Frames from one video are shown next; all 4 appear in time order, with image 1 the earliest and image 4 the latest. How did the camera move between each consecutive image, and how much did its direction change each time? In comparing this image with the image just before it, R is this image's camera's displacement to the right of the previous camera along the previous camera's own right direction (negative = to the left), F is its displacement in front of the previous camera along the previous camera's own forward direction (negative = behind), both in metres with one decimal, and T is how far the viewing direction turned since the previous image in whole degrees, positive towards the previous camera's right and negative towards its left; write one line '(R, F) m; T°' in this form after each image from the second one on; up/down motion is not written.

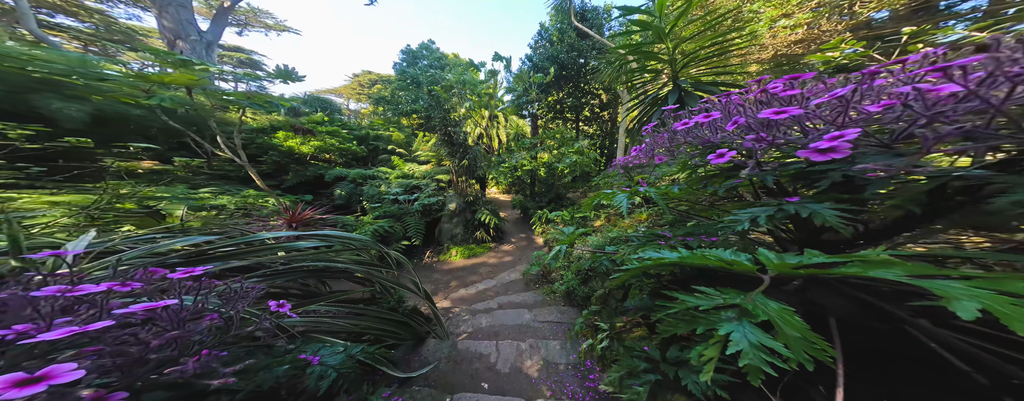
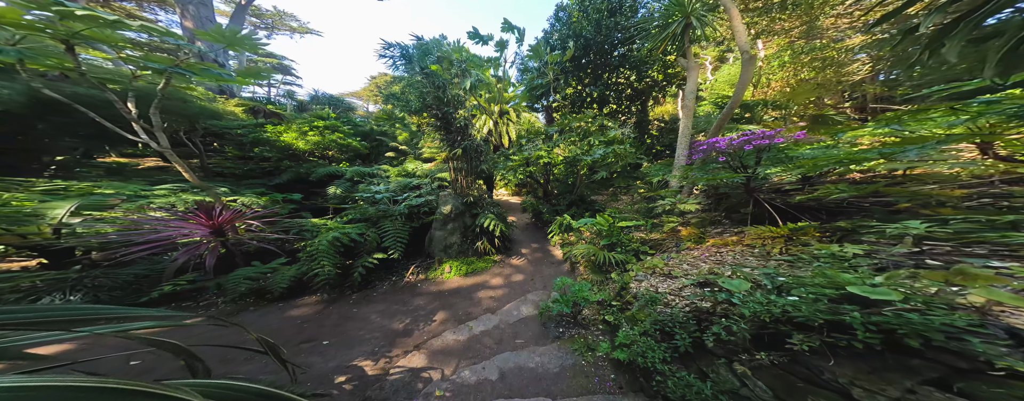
(0.0, +1.3) m; -3°
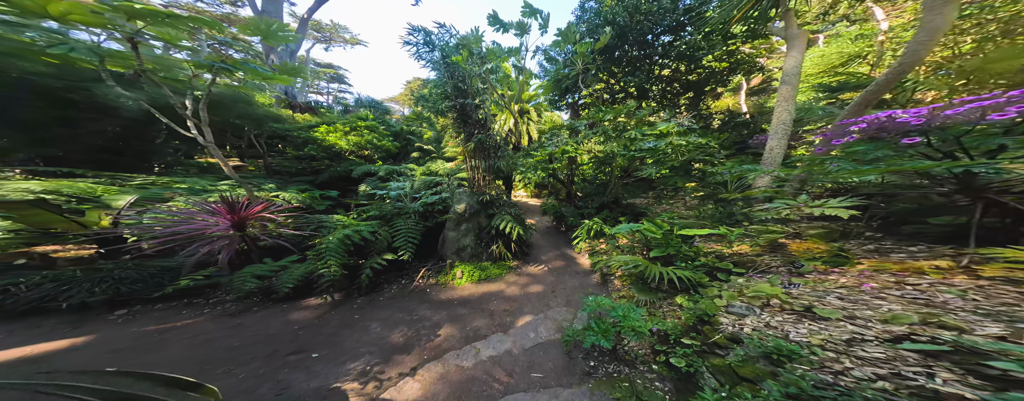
(+0.2, +0.5) m; -8°
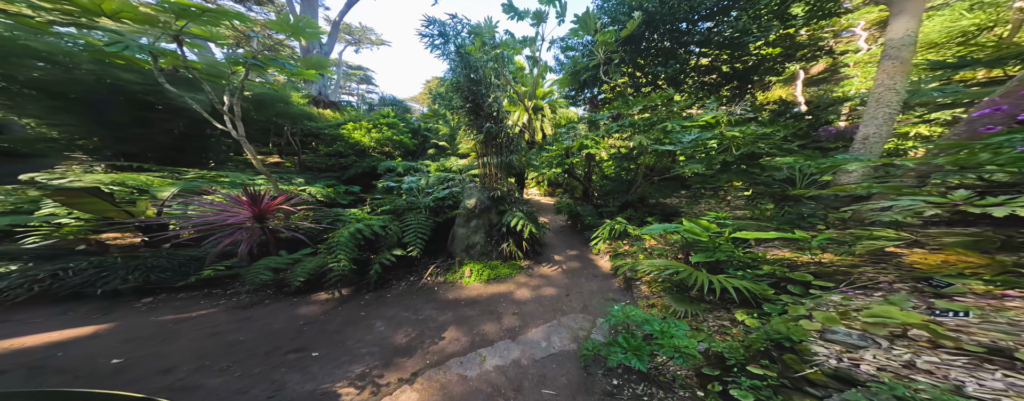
(+0.1, +0.3) m; -6°
